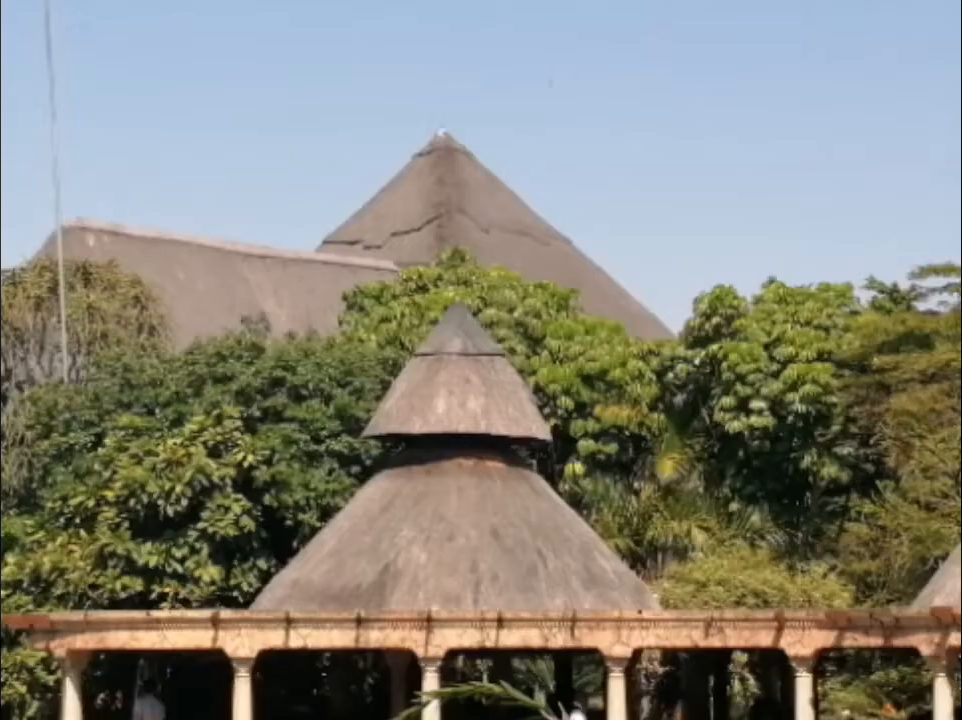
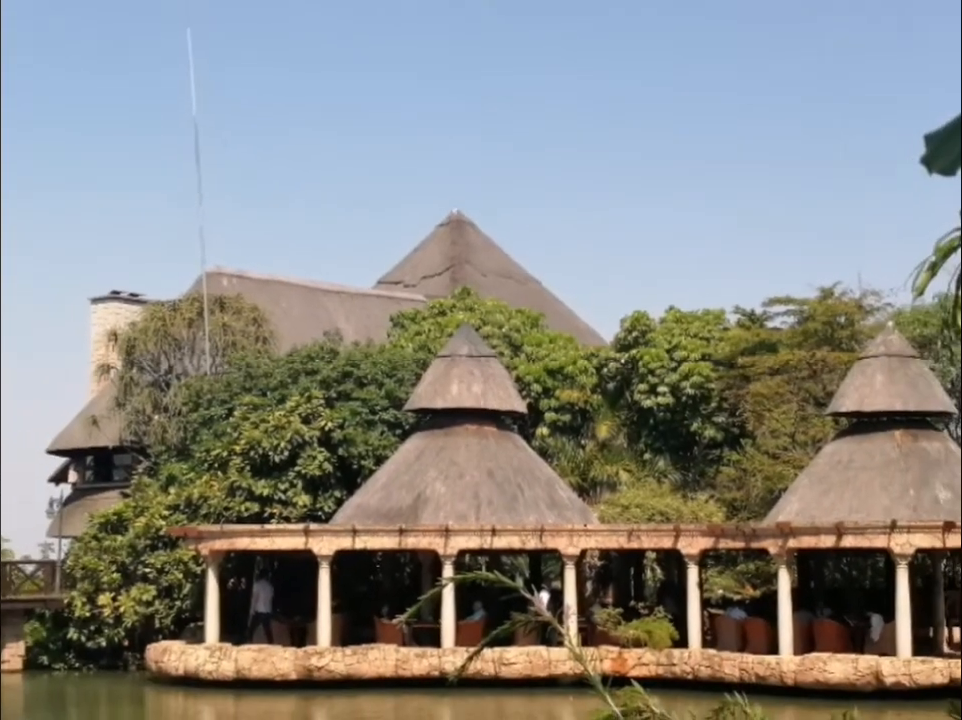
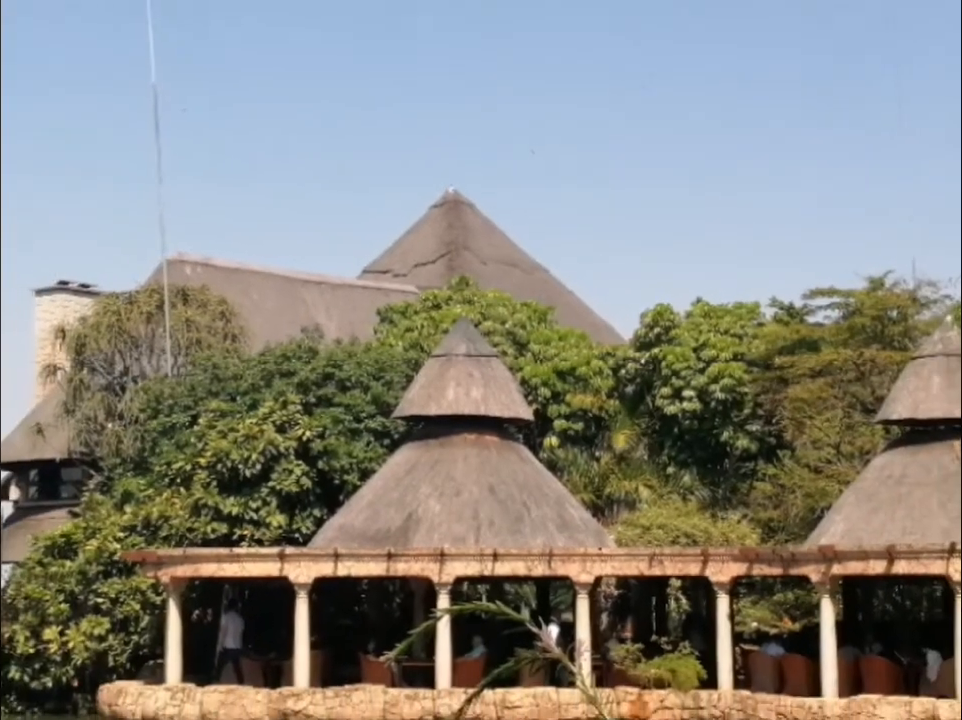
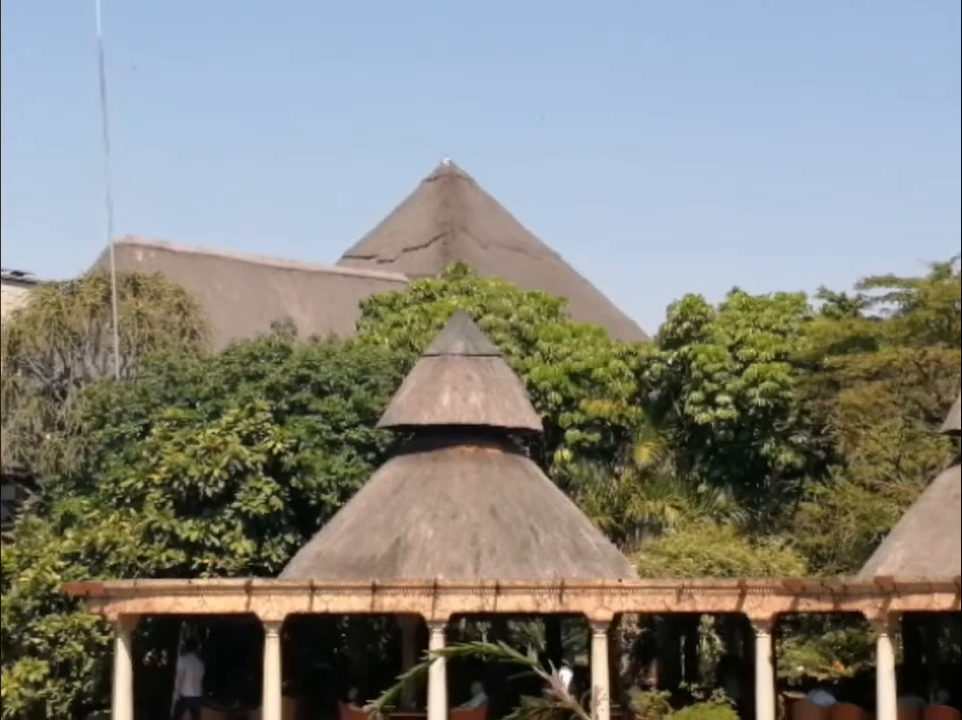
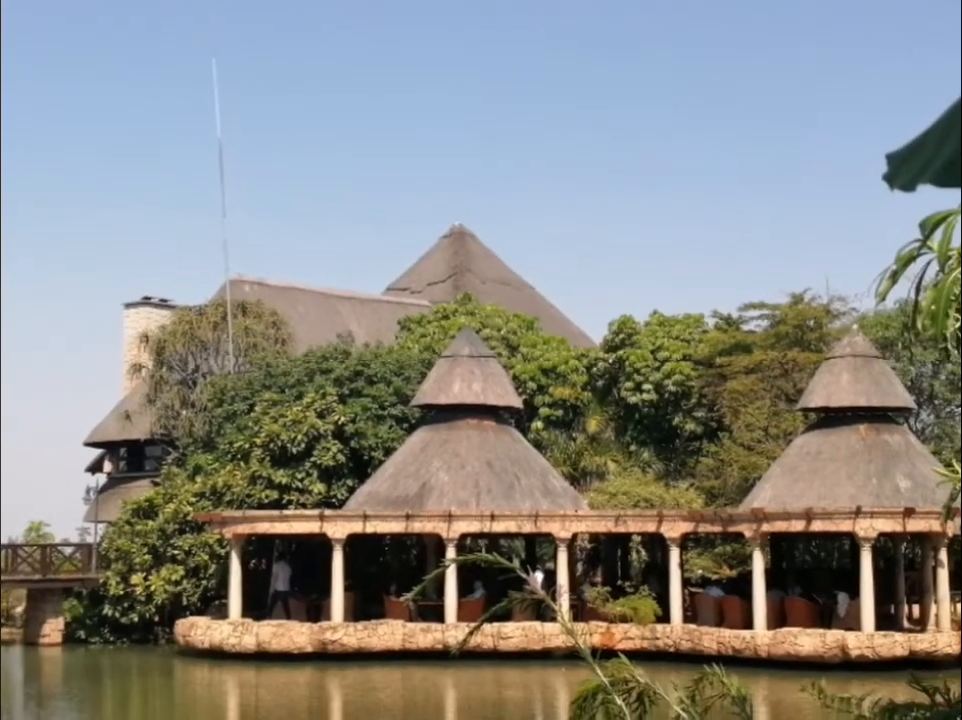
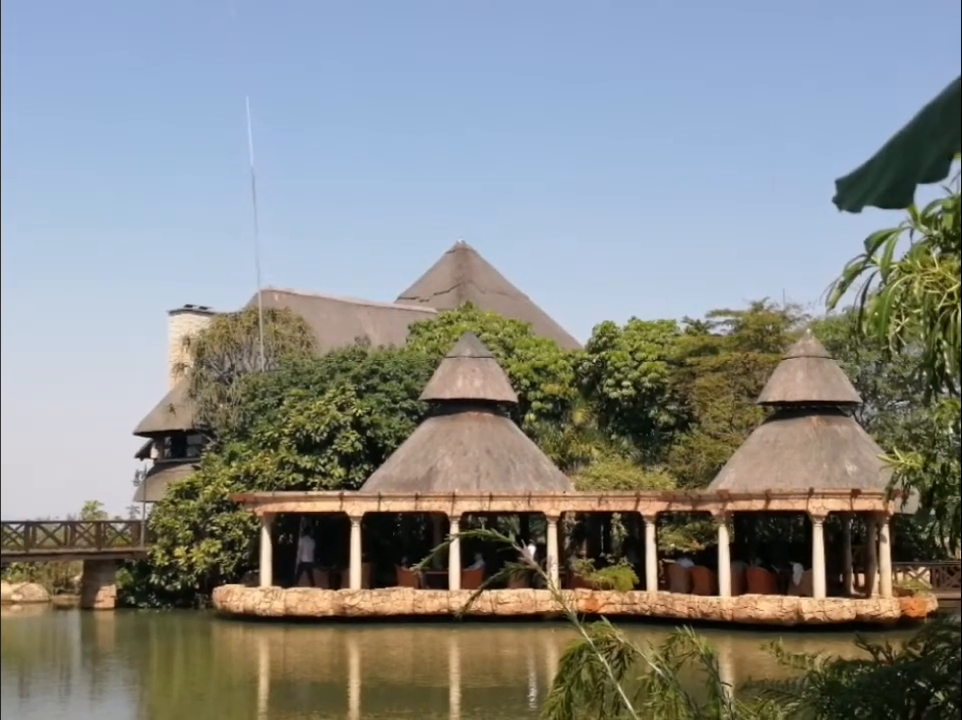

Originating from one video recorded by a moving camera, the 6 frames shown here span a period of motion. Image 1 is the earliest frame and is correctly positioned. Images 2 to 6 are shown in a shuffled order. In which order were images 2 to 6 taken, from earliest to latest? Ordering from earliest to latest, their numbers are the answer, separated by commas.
4, 3, 2, 5, 6
